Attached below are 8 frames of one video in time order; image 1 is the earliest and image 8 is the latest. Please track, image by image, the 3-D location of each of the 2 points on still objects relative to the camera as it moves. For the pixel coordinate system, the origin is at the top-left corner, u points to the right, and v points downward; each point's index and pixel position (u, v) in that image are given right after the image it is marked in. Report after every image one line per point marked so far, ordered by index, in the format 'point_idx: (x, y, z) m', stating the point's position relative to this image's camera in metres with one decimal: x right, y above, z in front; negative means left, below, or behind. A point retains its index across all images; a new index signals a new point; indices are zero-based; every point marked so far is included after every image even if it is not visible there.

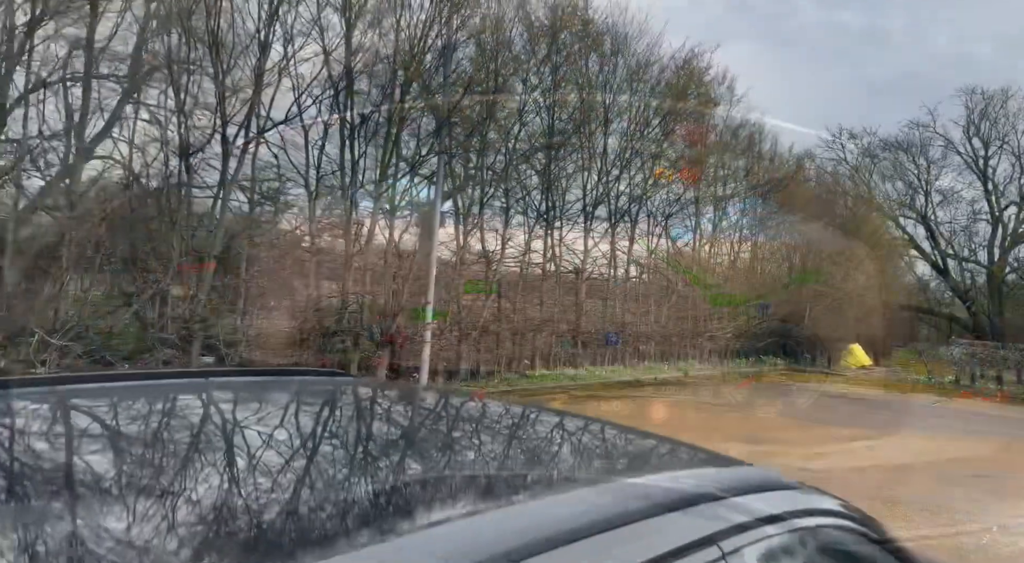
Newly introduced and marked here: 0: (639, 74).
0: (+3.5, +5.5, +17.2) m
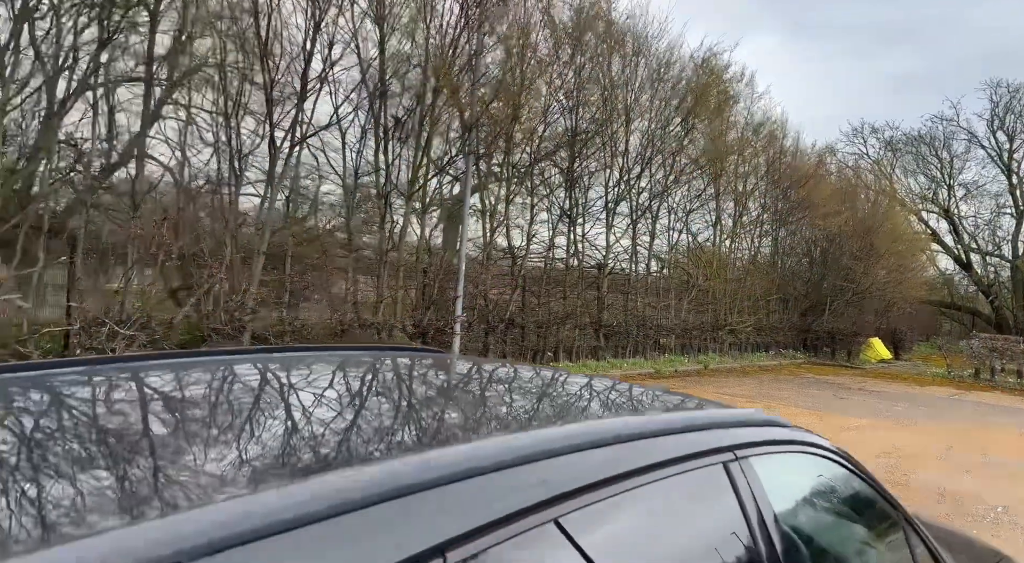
0: (+4.2, +5.7, +17.5) m
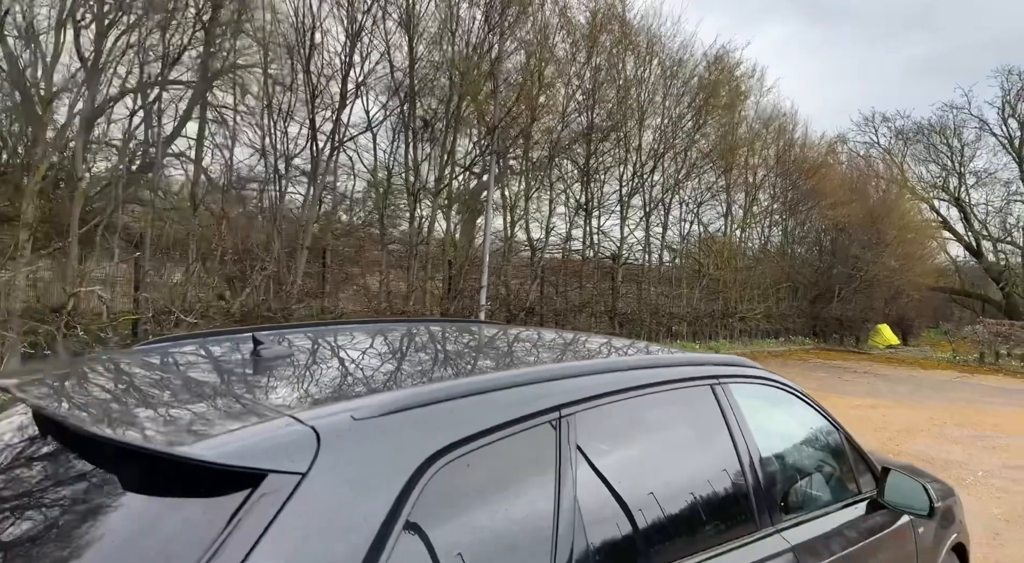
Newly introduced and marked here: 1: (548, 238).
0: (+4.6, +6.0, +18.2) m
1: (+1.0, +1.1, +16.5) m
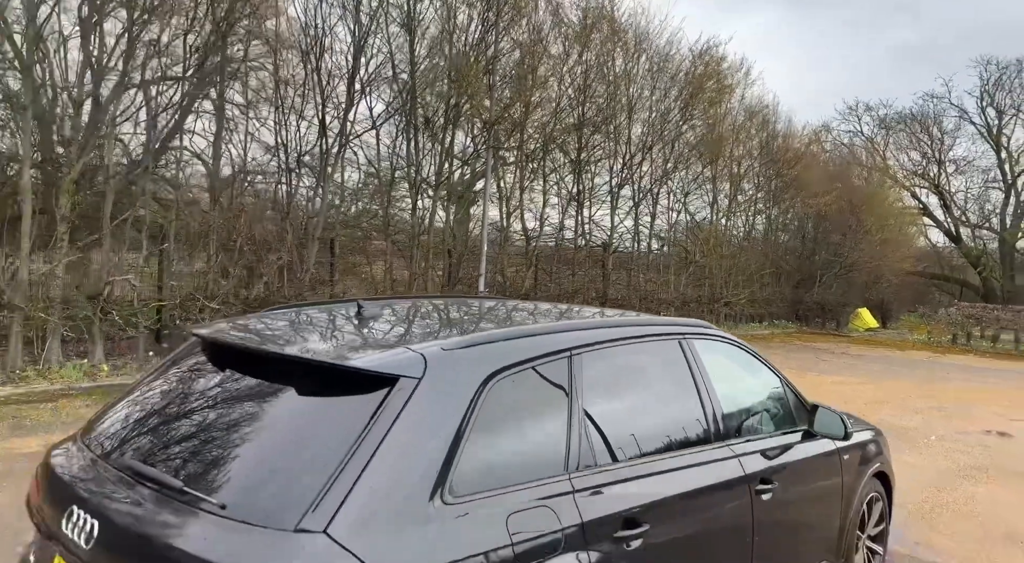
0: (+4.5, +6.4, +18.9) m
1: (+0.8, +1.5, +17.3) m
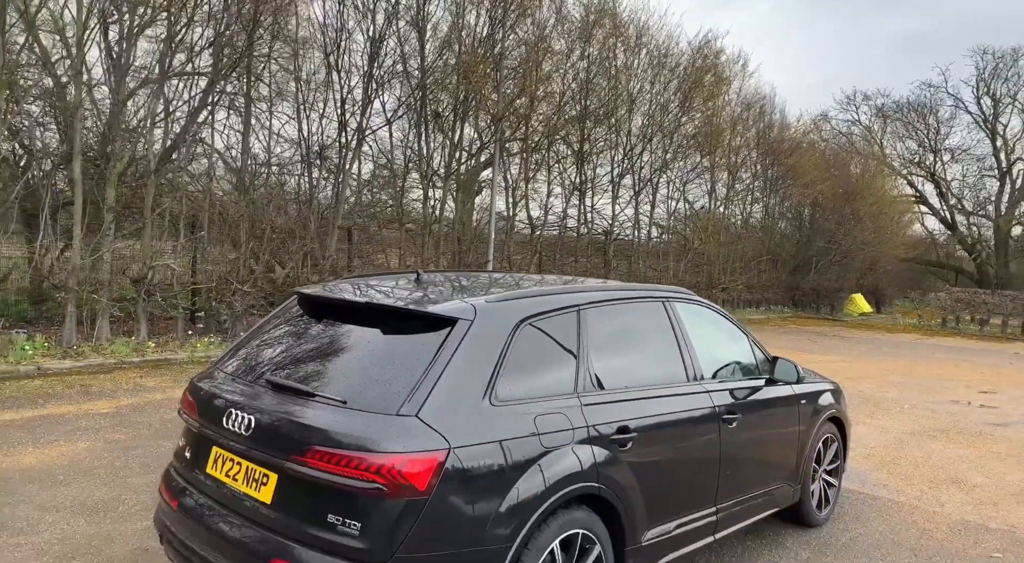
0: (+4.6, +6.8, +19.6) m
1: (+1.0, +1.9, +18.1) m
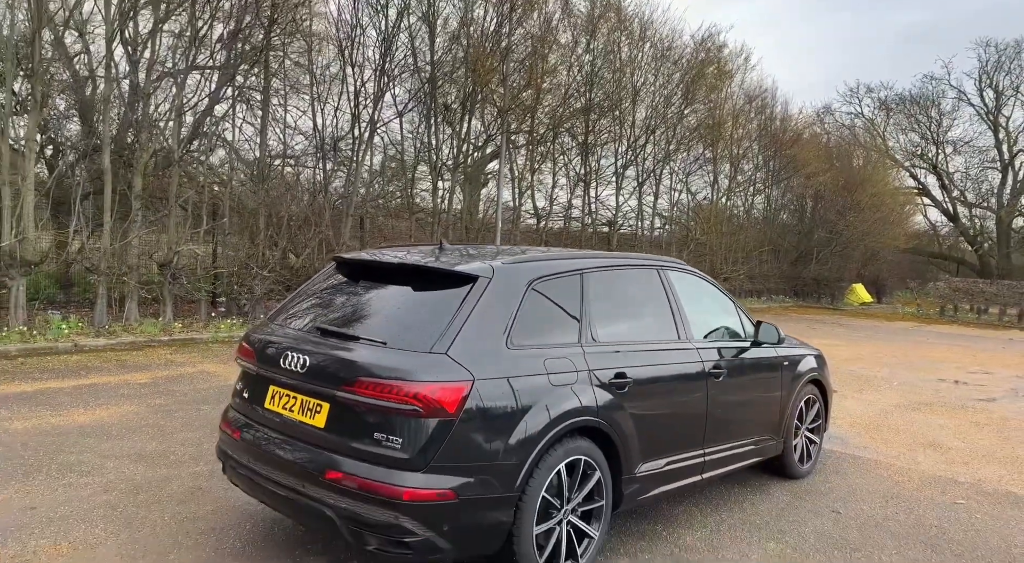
0: (+4.8, +7.1, +20.0) m
1: (+1.2, +2.2, +18.5) m
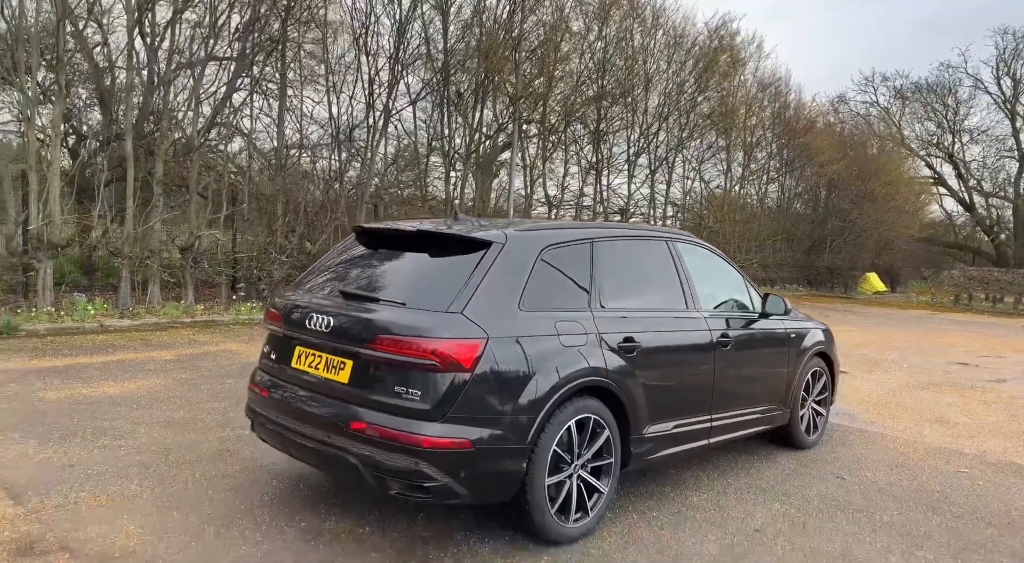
0: (+5.2, +7.5, +20.0) m
1: (+1.5, +2.5, +18.6) m
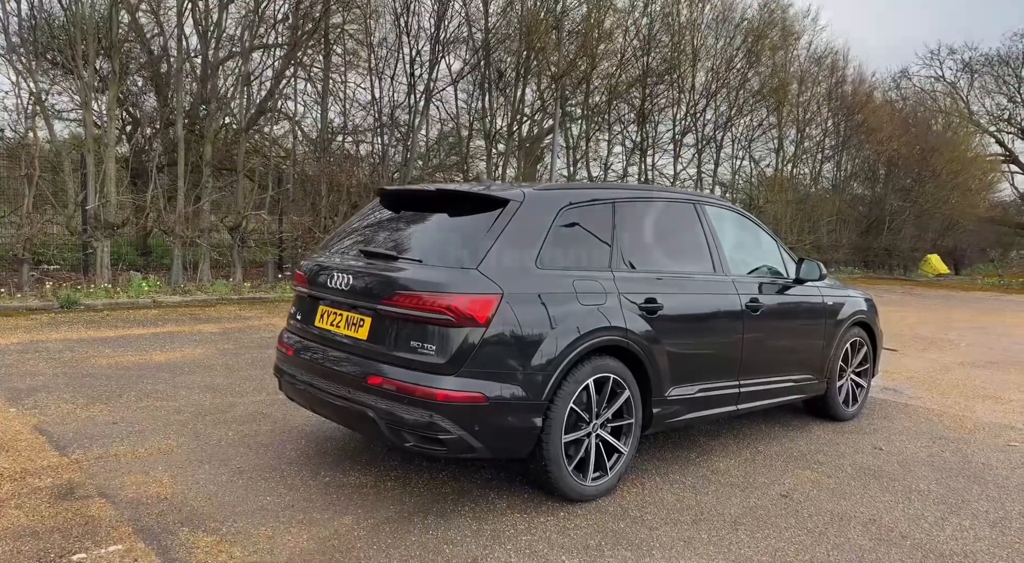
0: (+6.4, +8.0, +19.4) m
1: (+2.7, +3.1, +18.4) m
